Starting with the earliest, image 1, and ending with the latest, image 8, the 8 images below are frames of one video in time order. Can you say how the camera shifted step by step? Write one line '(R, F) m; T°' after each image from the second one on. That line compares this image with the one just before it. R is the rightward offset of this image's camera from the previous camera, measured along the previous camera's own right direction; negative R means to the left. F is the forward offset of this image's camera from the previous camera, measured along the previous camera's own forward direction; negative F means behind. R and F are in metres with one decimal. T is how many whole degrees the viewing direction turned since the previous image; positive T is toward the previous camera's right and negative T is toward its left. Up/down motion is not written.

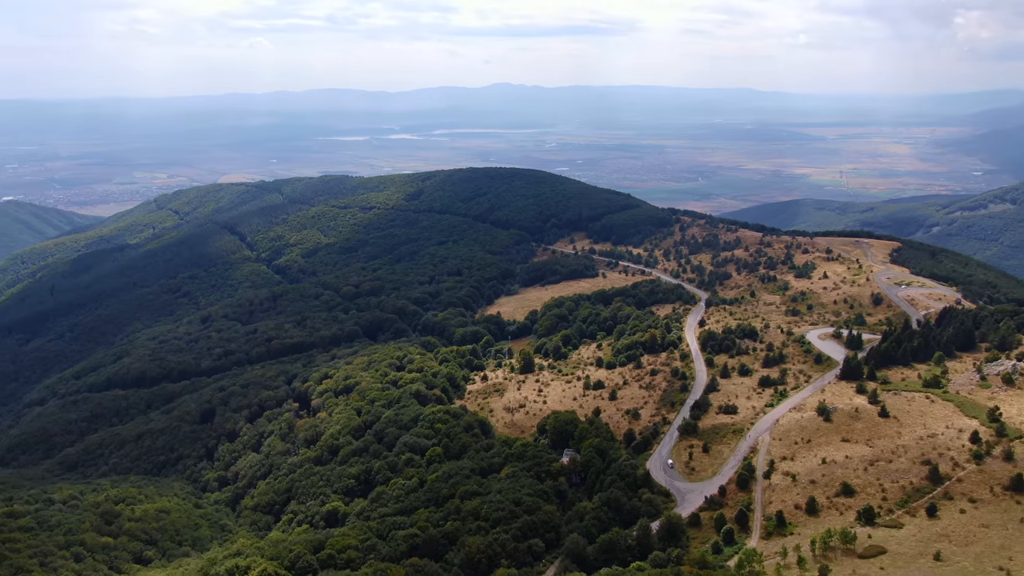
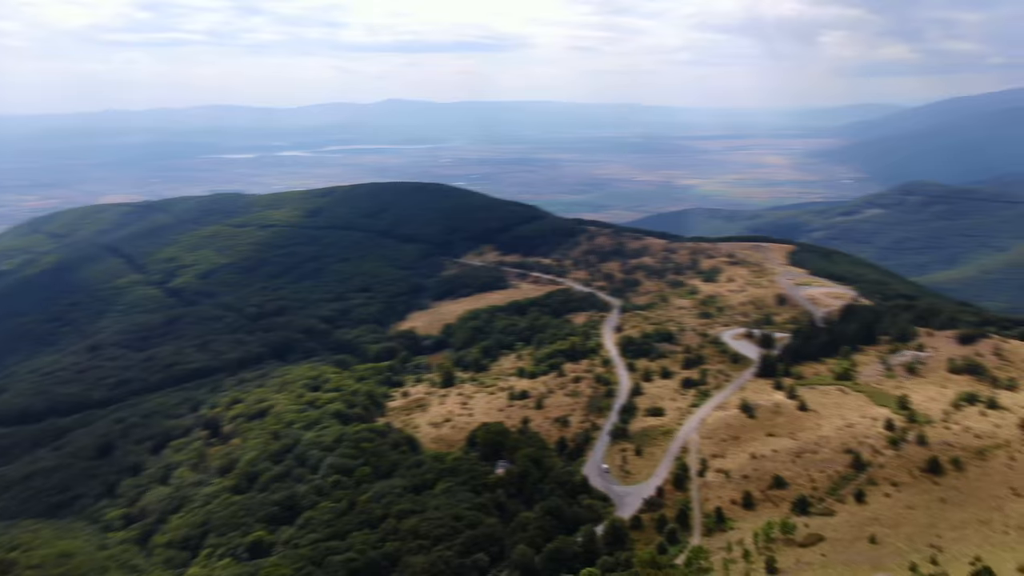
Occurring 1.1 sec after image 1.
(-2.6, +1.0) m; +7°
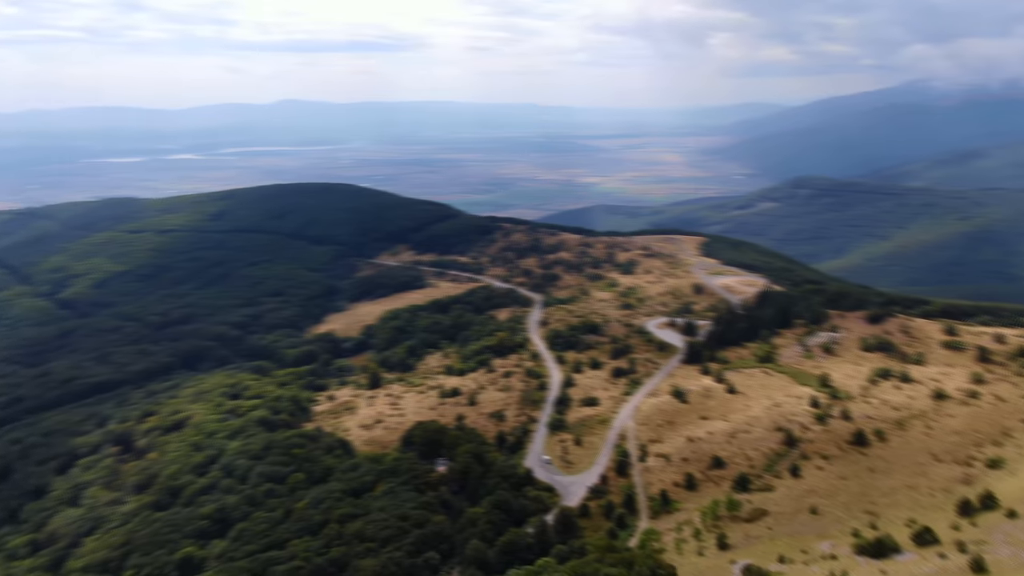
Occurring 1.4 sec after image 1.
(-2.7, +0.5) m; +7°
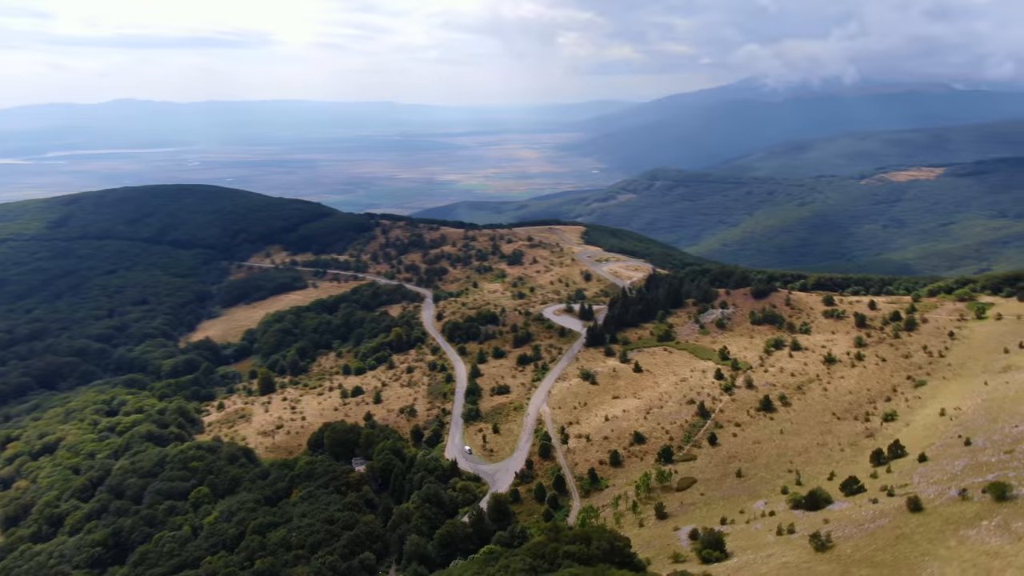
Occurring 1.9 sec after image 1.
(-4.4, +0.9) m; +10°
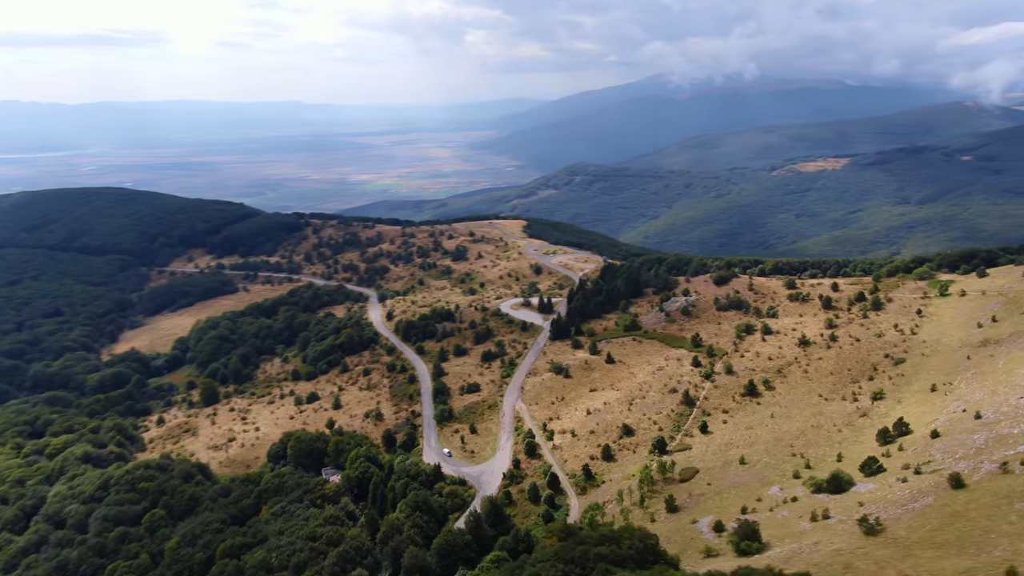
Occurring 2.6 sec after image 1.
(-5.1, +3.0) m; +6°
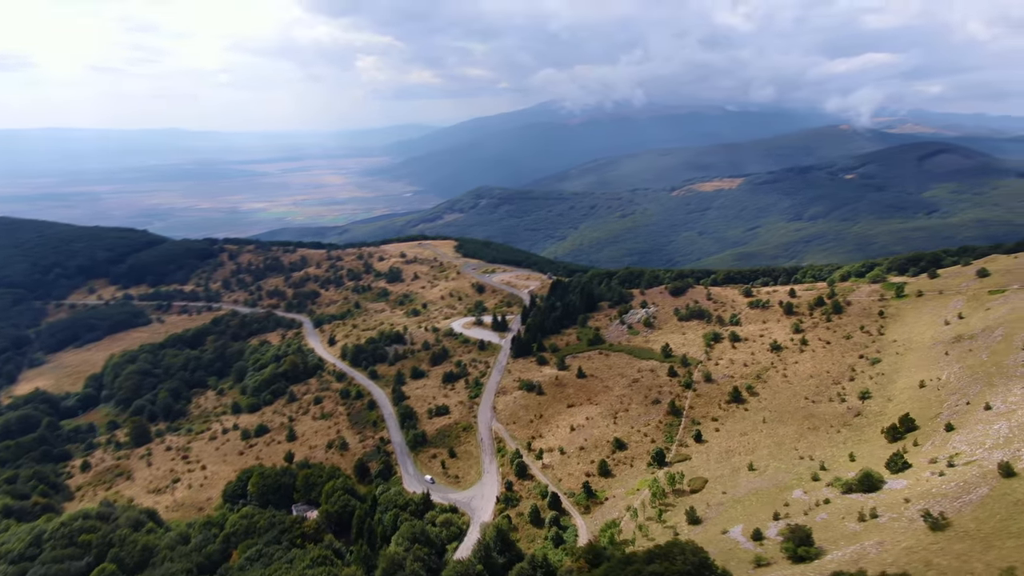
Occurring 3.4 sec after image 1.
(-6.6, +3.0) m; +8°
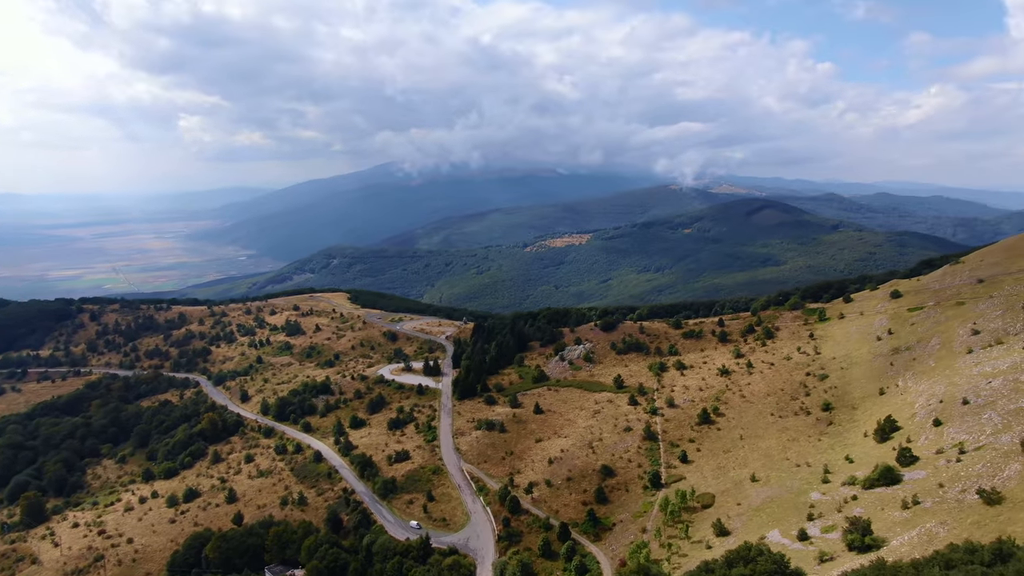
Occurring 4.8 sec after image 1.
(-11.0, +2.0) m; +12°
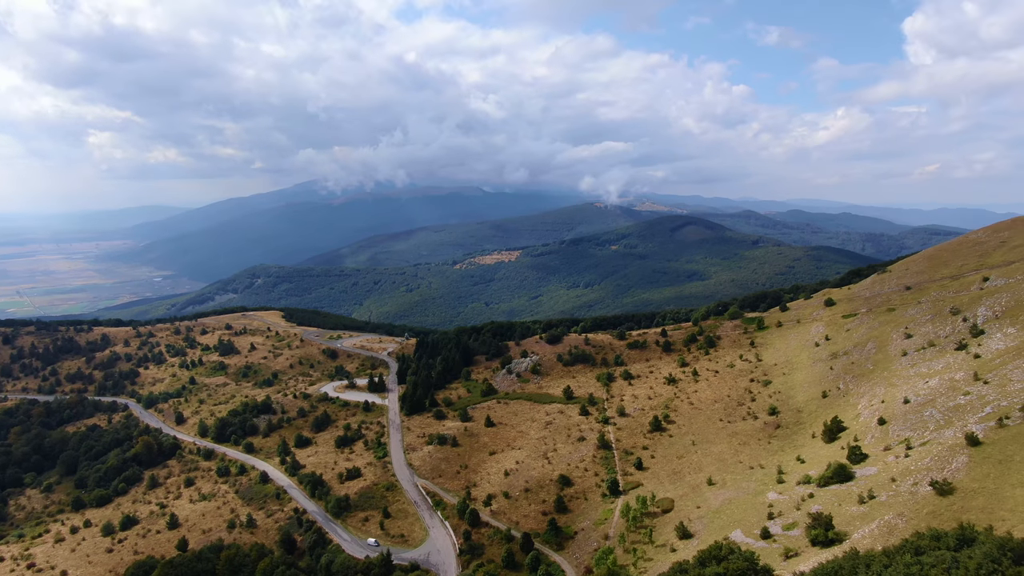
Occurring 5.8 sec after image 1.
(-2.3, +0.1) m; +5°
